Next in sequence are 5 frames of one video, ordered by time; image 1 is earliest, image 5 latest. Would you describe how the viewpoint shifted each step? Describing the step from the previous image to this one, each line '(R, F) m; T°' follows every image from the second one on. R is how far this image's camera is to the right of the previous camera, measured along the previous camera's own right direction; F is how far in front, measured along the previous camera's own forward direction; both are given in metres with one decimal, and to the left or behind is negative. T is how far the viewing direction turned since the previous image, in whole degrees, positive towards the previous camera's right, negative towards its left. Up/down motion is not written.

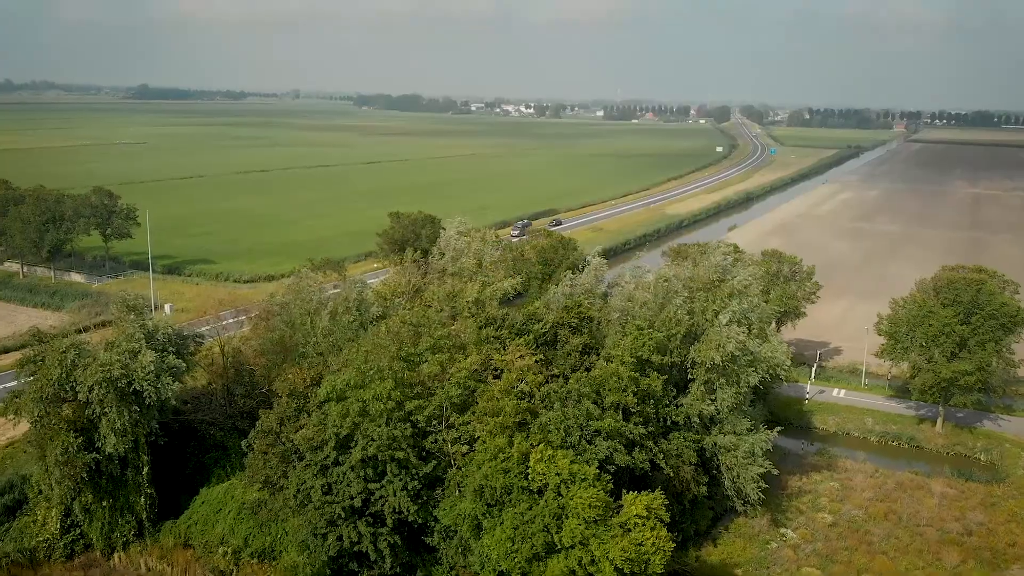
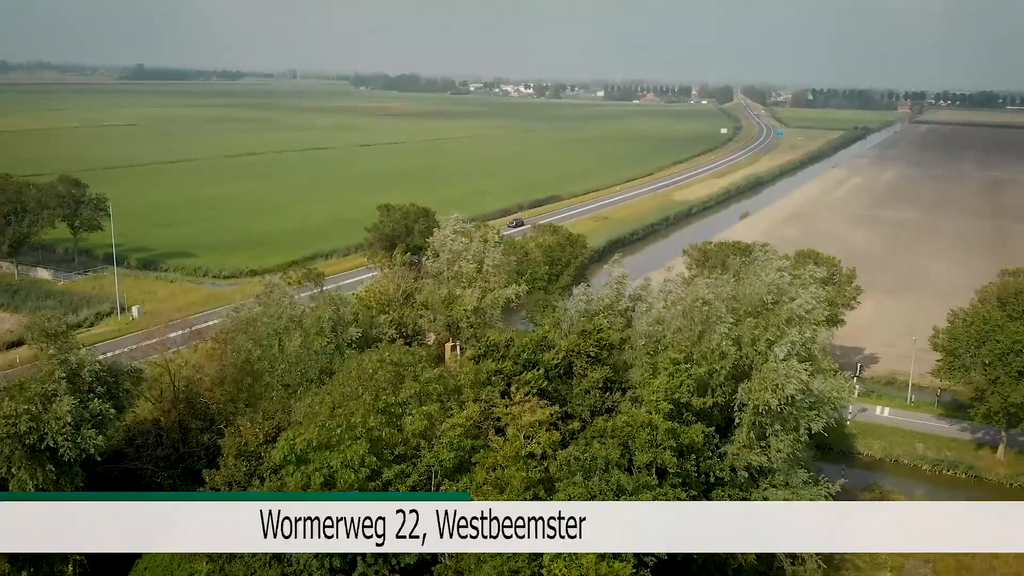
(-0.1, +3.2) m; 0°
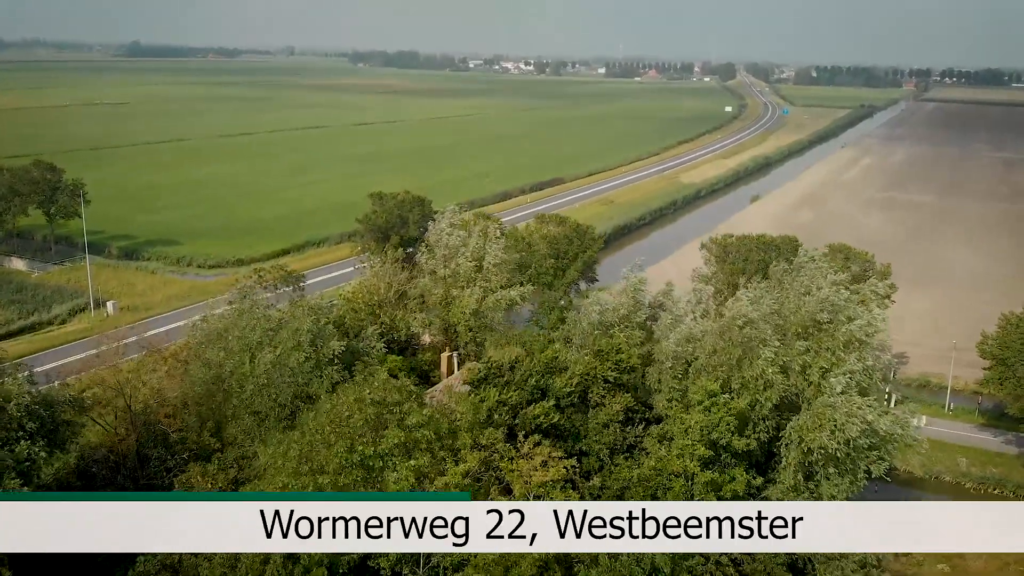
(-0.1, +2.2) m; 0°
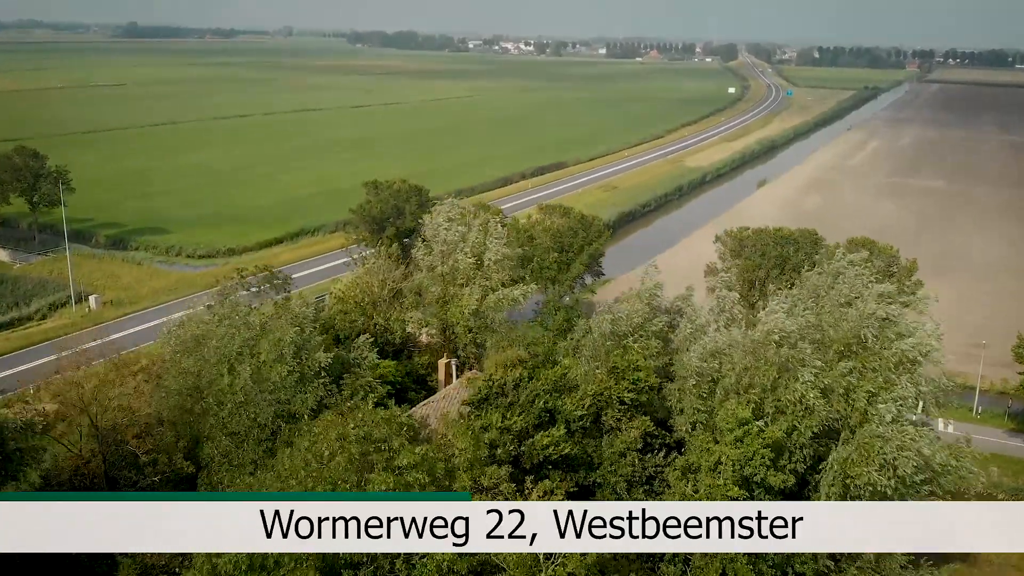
(-0.1, +1.4) m; 0°
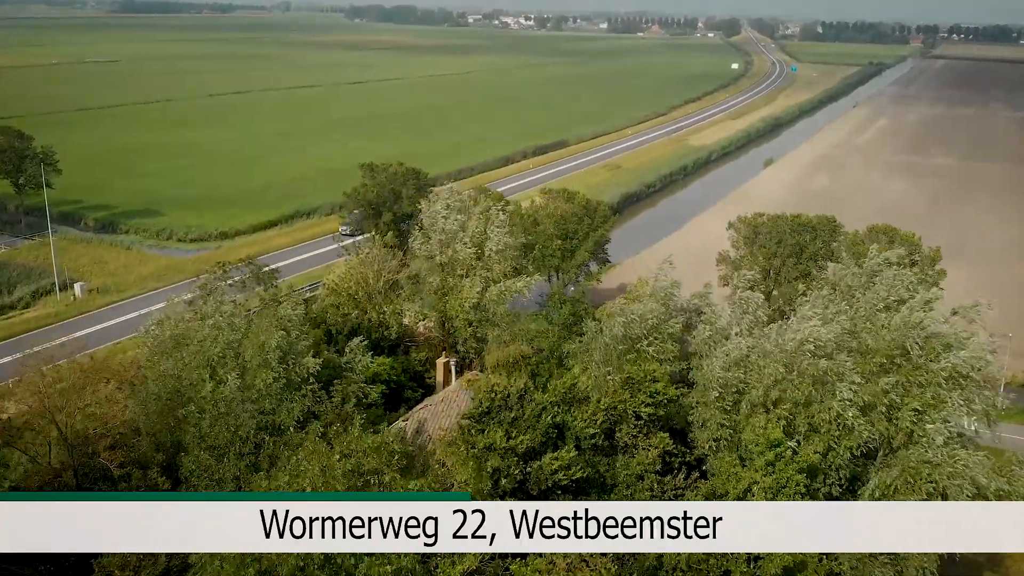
(-0.1, +1.1) m; 0°
